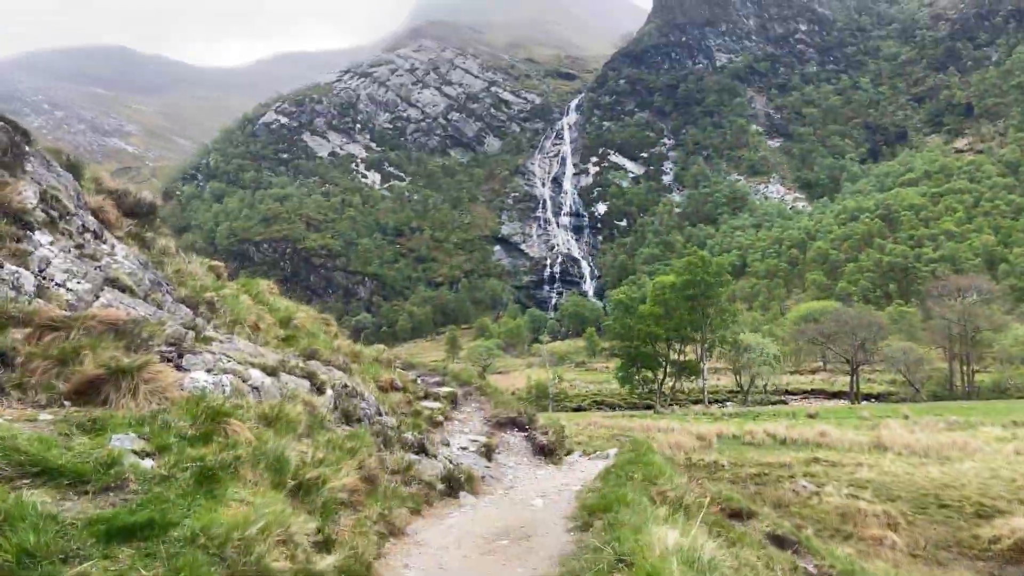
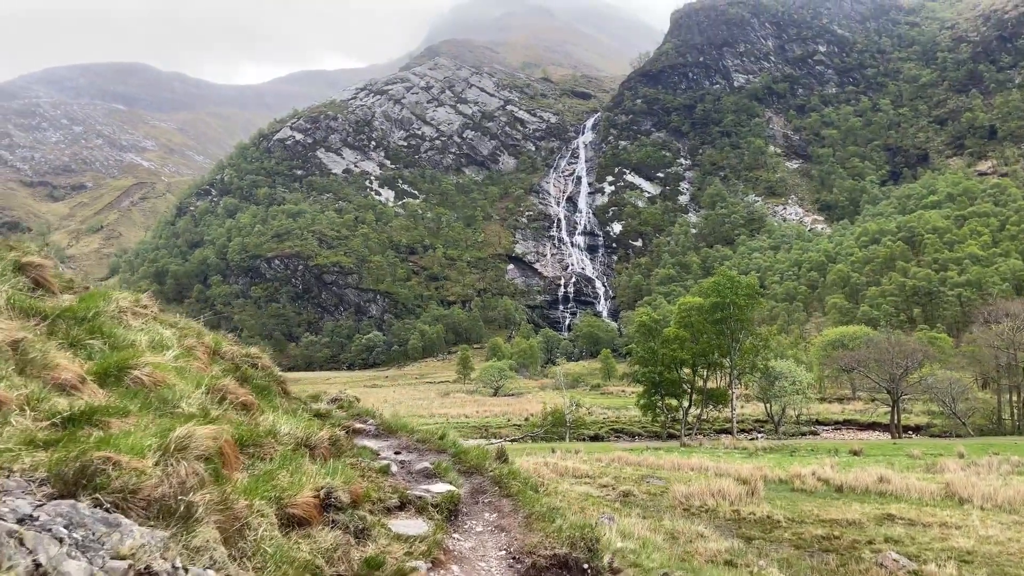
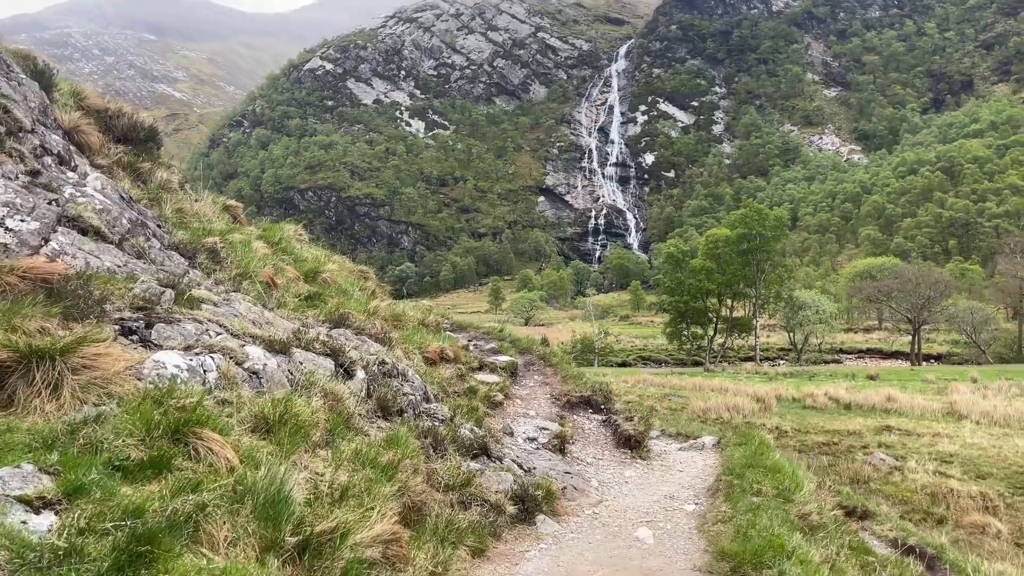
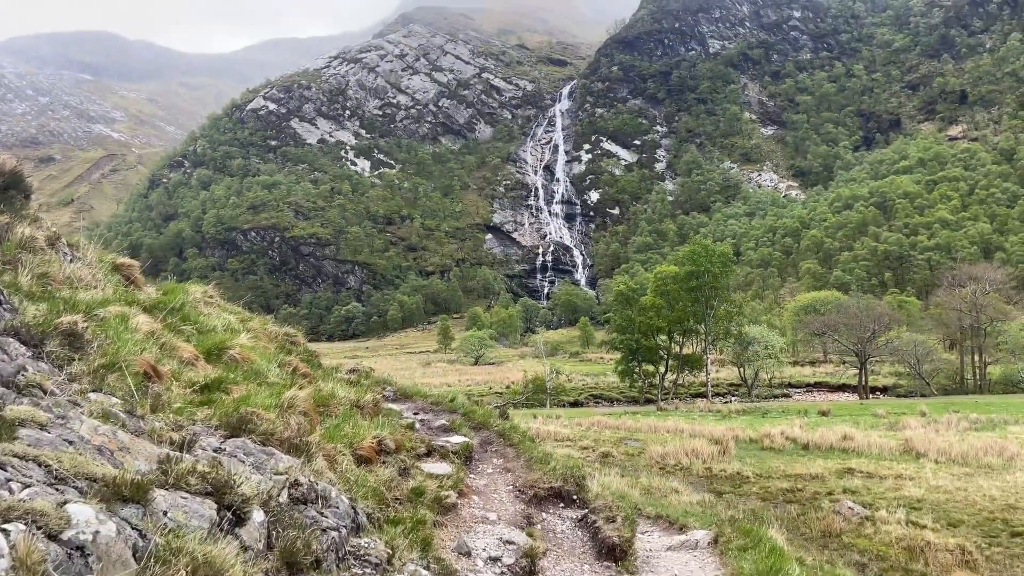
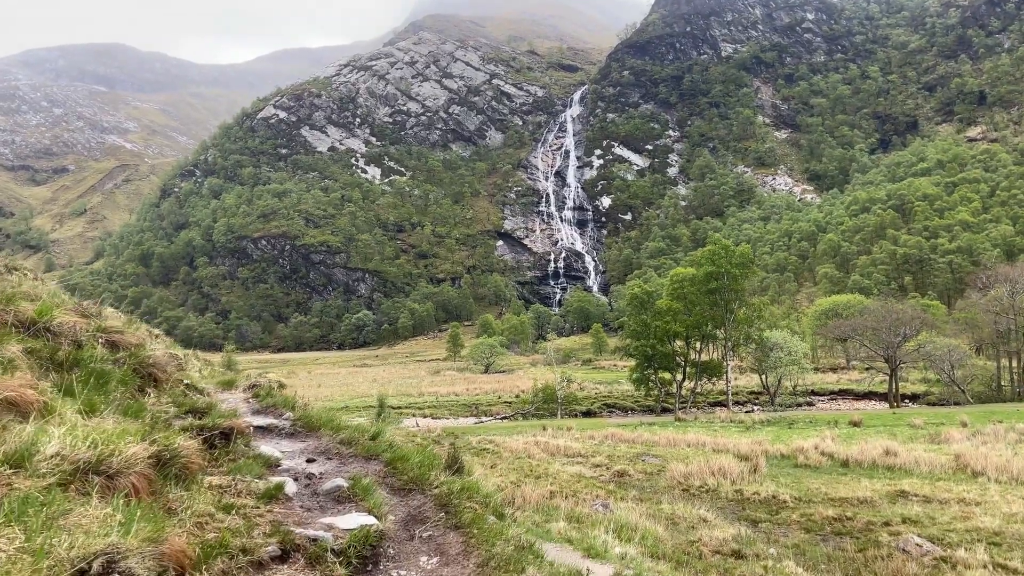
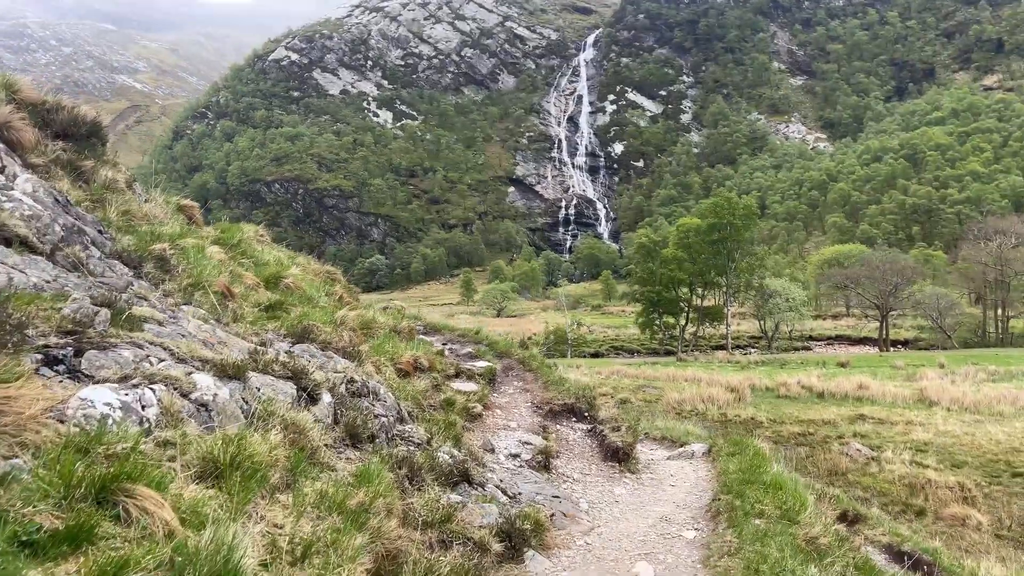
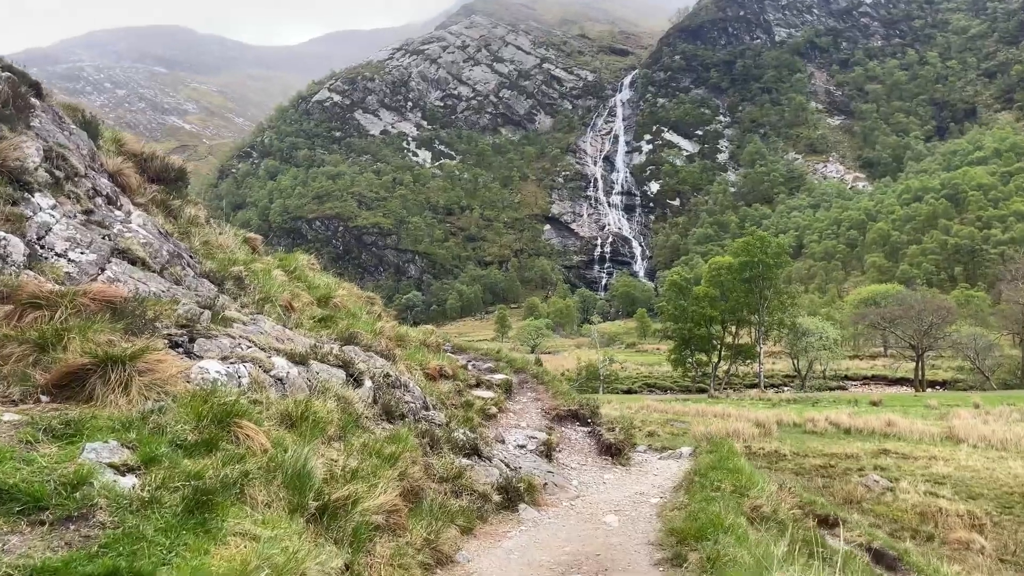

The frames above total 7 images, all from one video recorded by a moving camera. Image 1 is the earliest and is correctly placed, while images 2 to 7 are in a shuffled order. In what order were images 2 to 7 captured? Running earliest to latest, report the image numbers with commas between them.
7, 3, 6, 4, 2, 5
